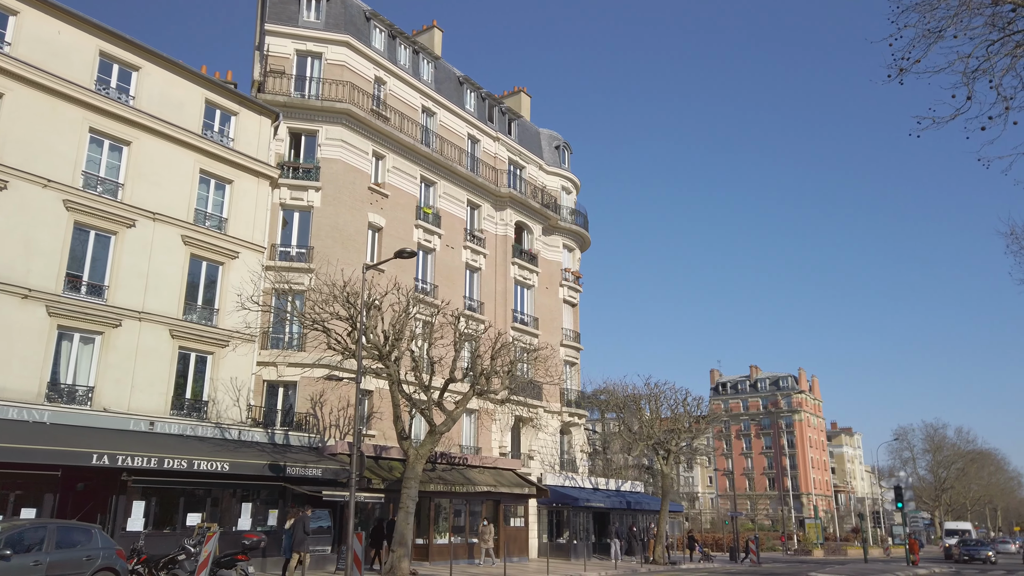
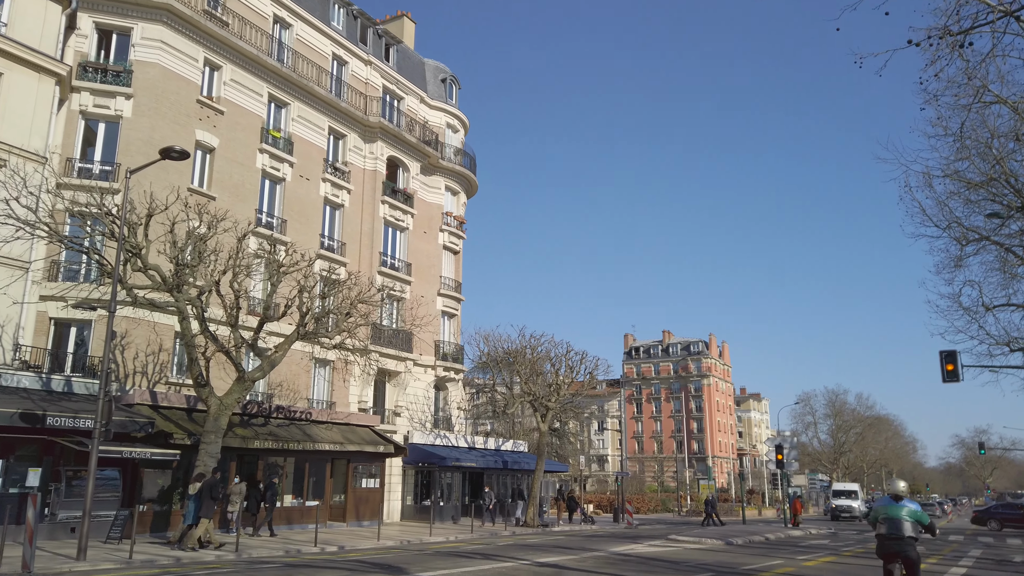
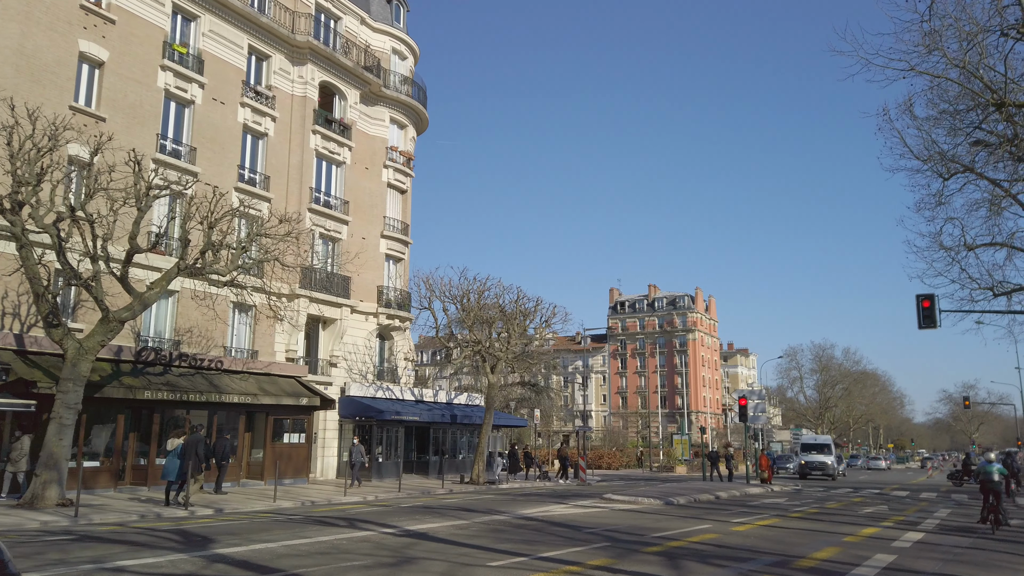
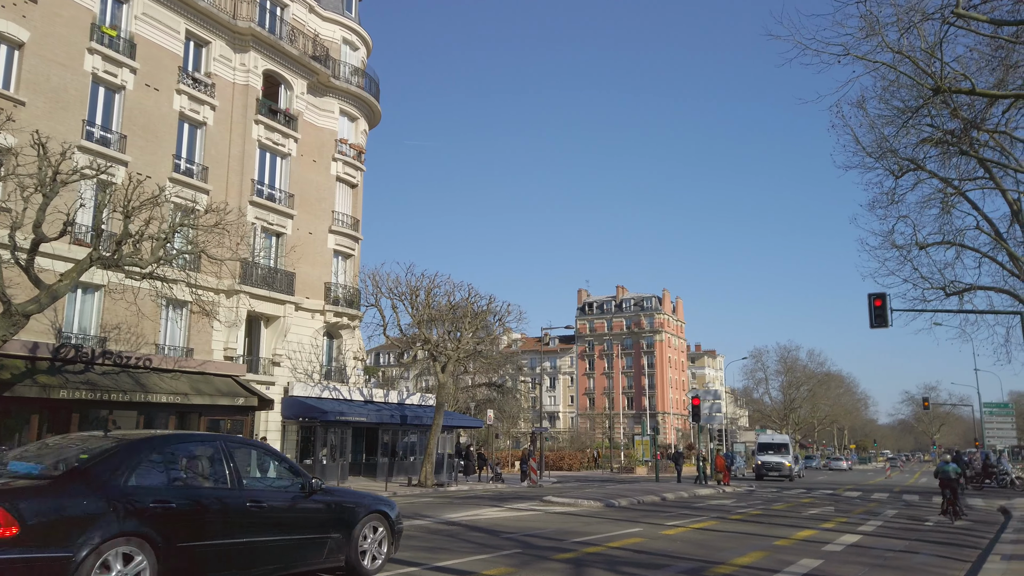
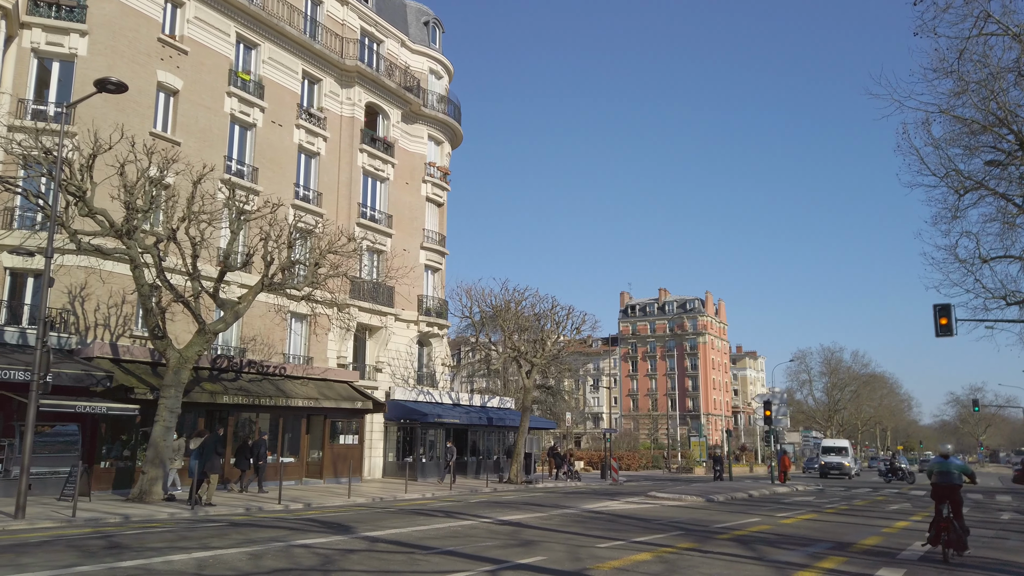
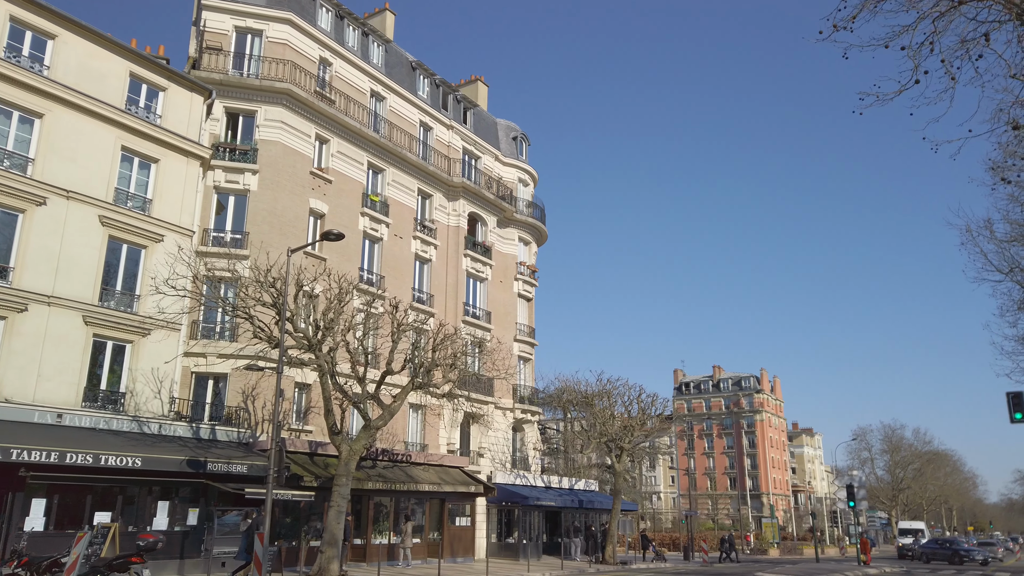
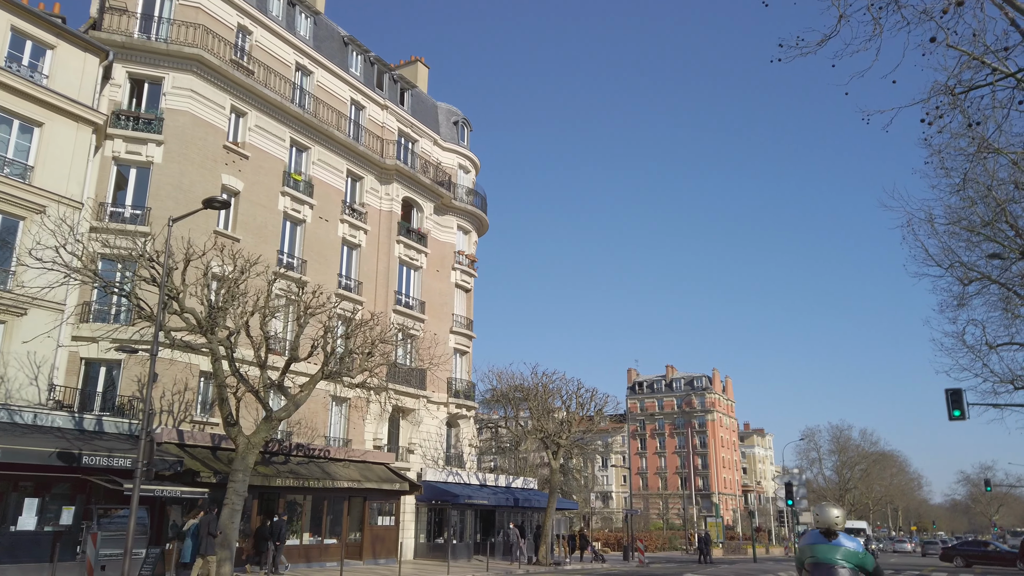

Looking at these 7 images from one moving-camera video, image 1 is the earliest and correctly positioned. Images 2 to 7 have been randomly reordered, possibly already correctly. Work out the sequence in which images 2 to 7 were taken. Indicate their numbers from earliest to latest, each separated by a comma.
6, 7, 2, 5, 3, 4
